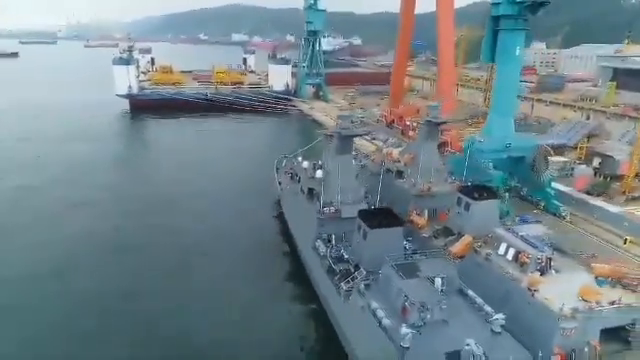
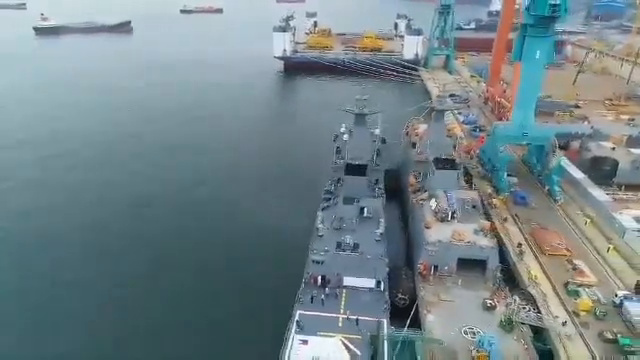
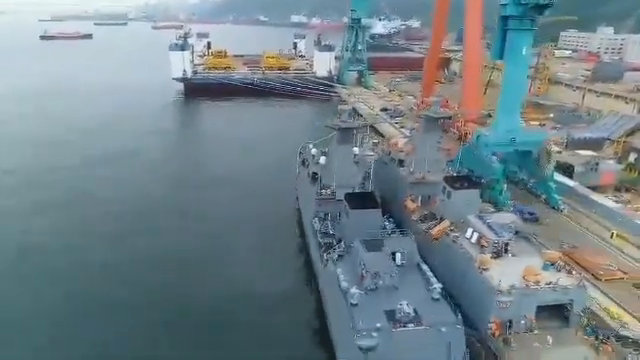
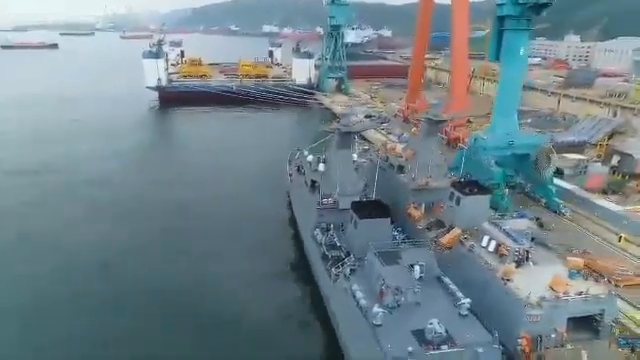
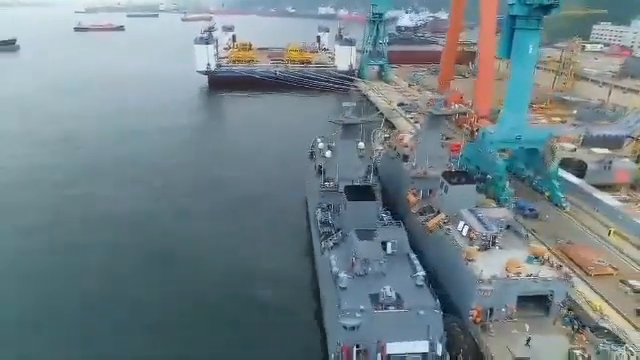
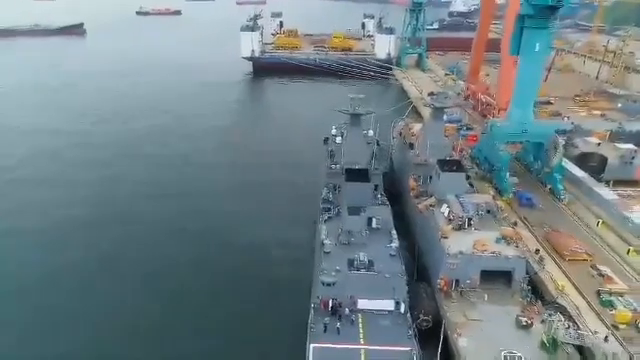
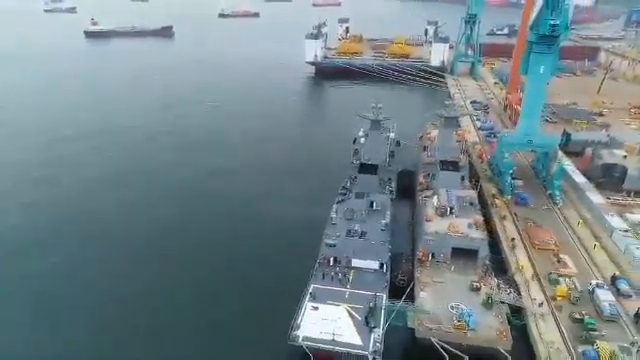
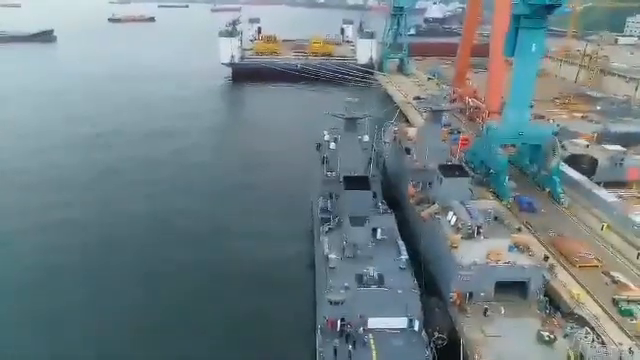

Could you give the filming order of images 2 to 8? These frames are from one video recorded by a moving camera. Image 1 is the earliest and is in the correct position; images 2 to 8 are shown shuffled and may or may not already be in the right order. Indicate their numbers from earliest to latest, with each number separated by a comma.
4, 3, 5, 8, 6, 2, 7
